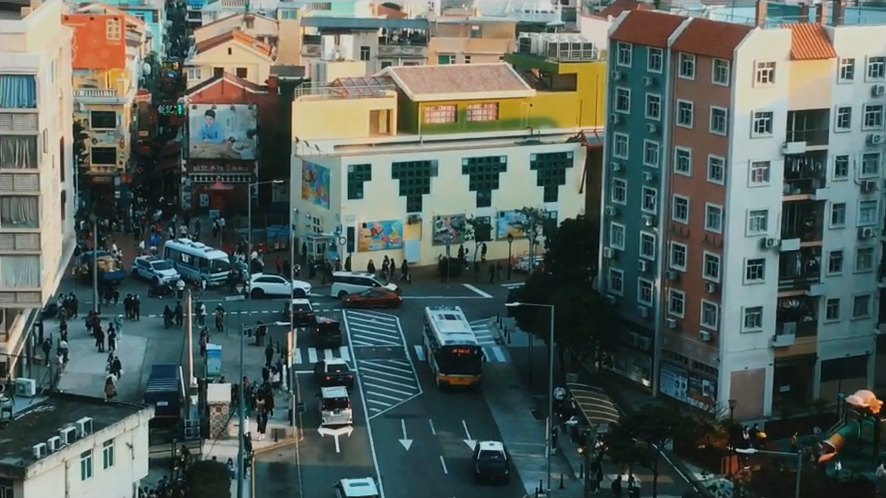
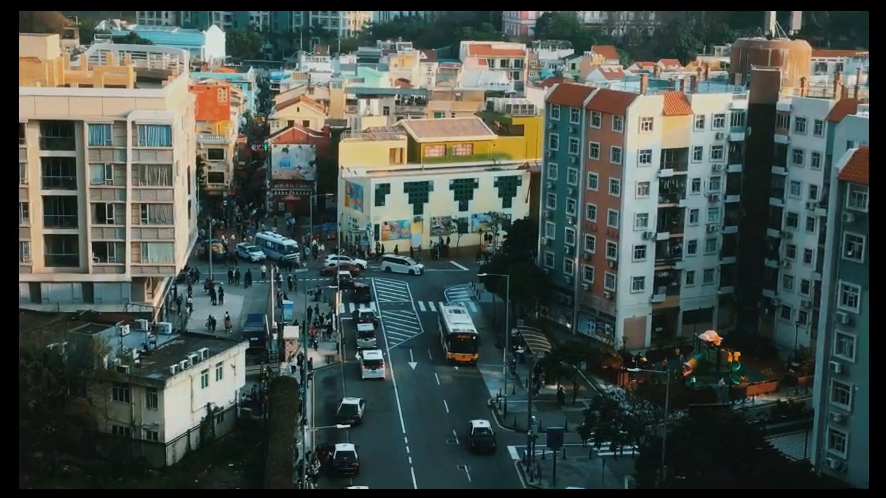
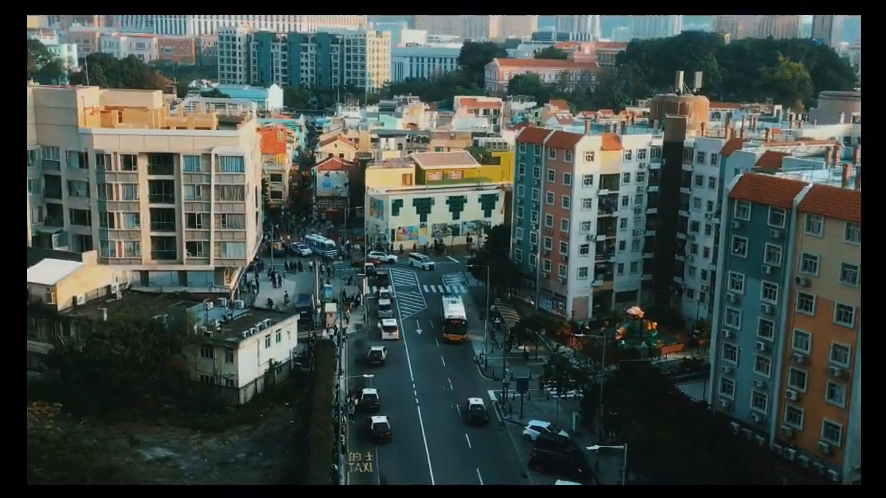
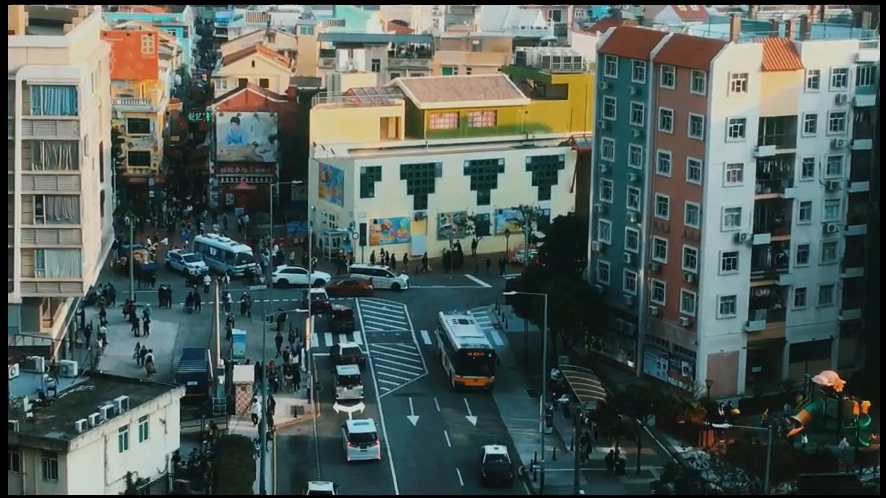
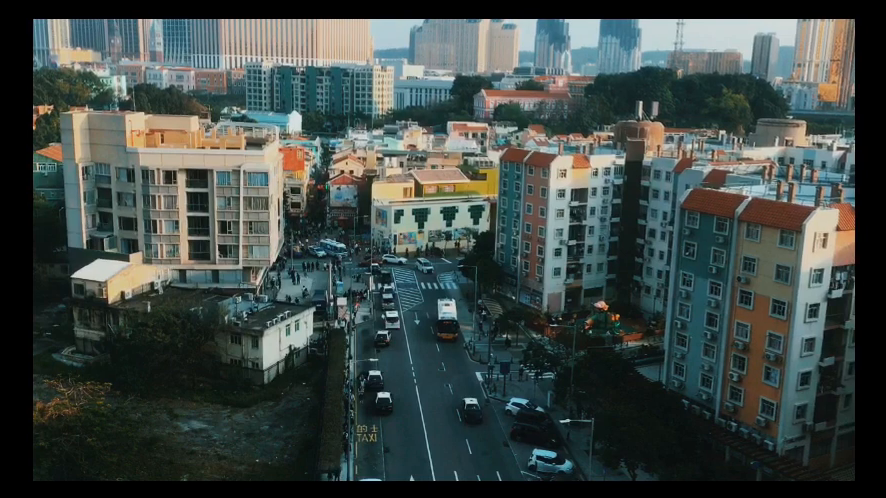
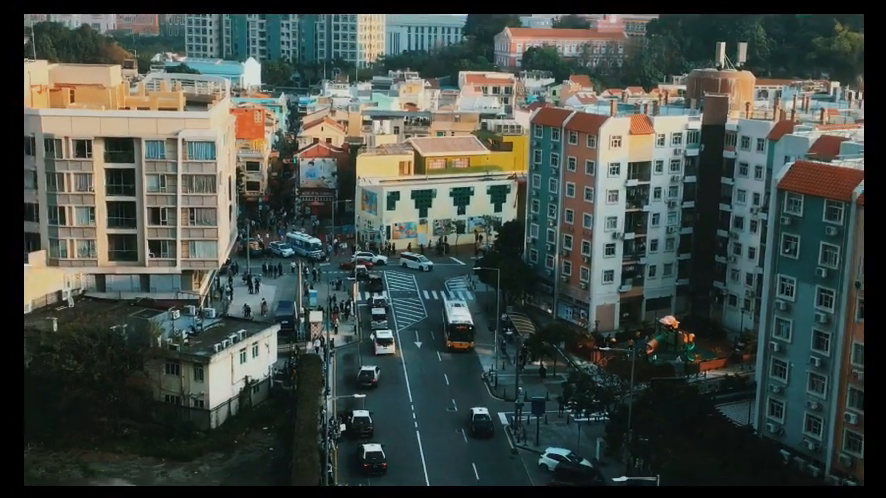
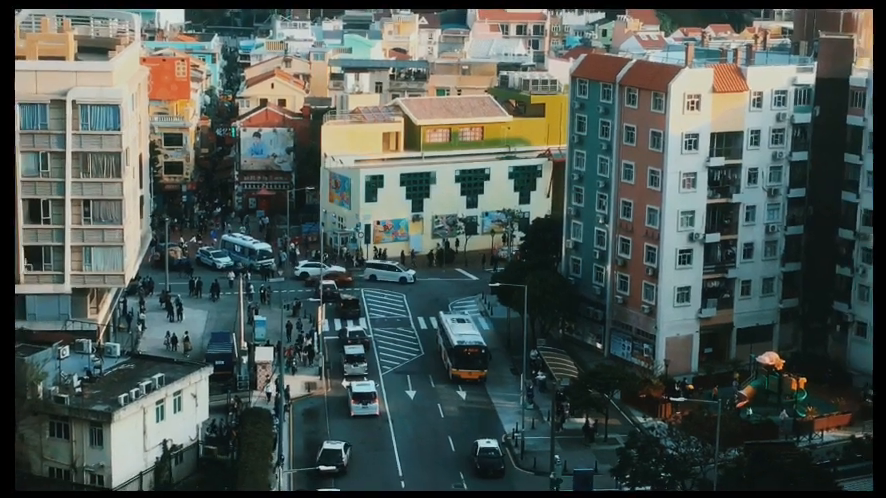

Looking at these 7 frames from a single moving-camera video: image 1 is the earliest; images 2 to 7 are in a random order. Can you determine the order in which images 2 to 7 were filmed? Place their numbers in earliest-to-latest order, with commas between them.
4, 7, 2, 6, 3, 5
